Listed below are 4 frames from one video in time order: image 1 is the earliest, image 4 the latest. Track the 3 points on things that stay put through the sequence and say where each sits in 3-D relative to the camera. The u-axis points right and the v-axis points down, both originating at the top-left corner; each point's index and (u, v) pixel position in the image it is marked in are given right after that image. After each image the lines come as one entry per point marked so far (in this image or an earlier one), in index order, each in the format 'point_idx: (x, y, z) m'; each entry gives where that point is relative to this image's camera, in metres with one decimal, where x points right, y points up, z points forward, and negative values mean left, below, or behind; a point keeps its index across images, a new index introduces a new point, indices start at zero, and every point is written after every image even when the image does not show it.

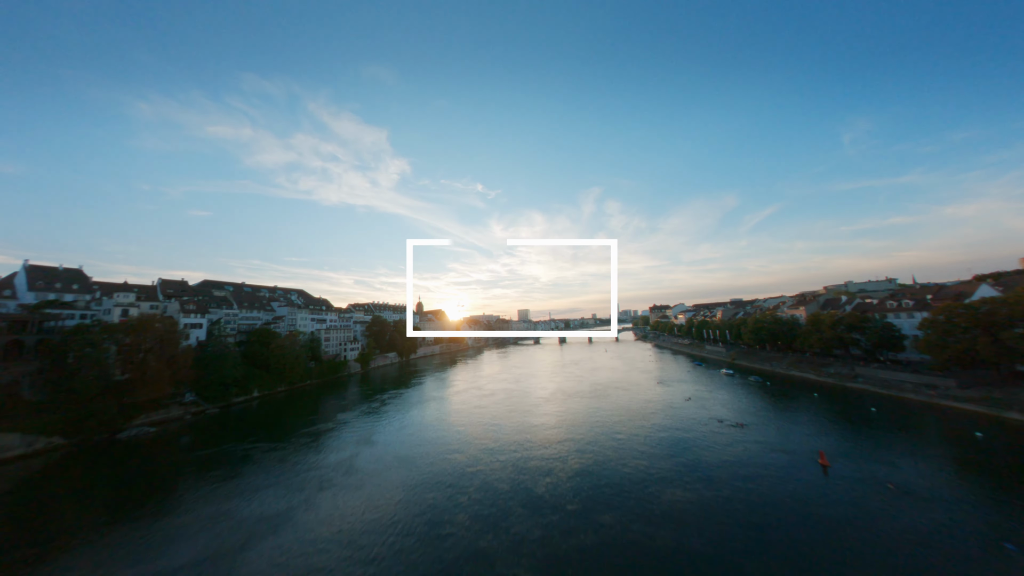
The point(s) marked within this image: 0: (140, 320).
0: (-19.3, -1.6, +19.7) m
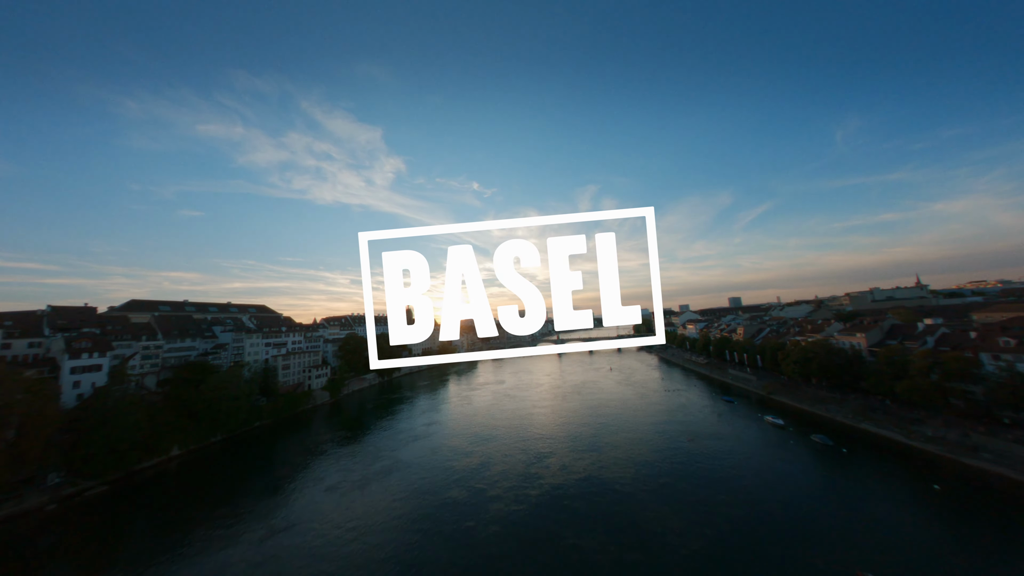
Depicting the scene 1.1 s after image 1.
0: (-19.9, -3.2, +14.1) m
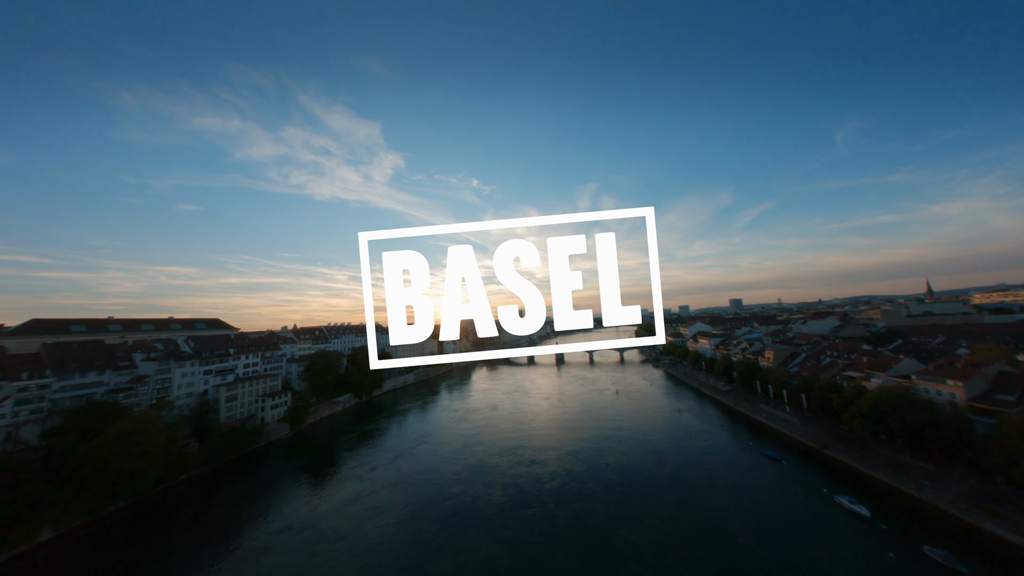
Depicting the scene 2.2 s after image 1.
0: (-20.4, -4.4, +8.9) m
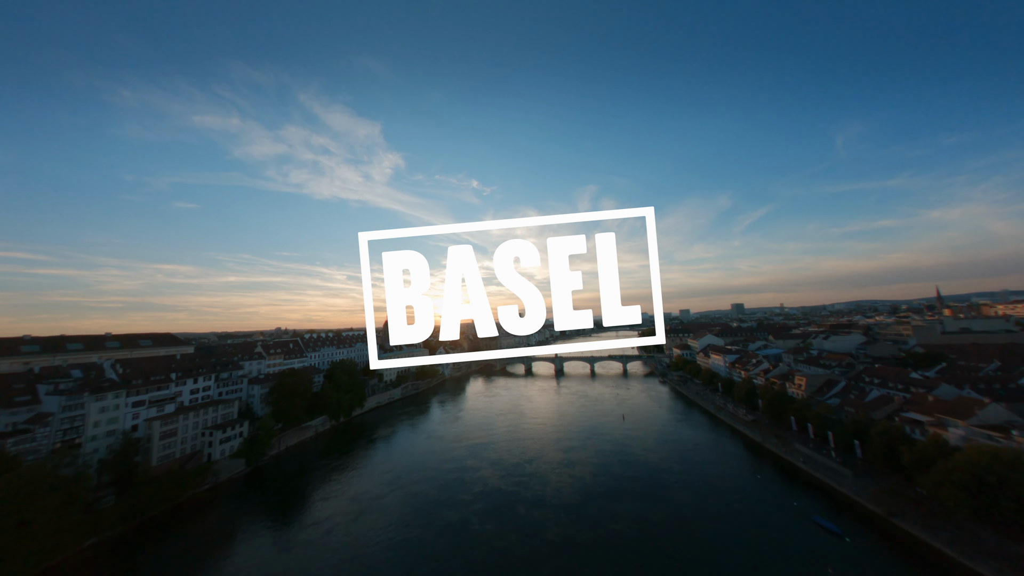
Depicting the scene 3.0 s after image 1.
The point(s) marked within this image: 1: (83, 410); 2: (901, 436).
0: (-20.8, -5.1, +4.7) m
1: (-21.0, -5.9, +18.7) m
2: (+18.1, -6.8, +17.7) m
